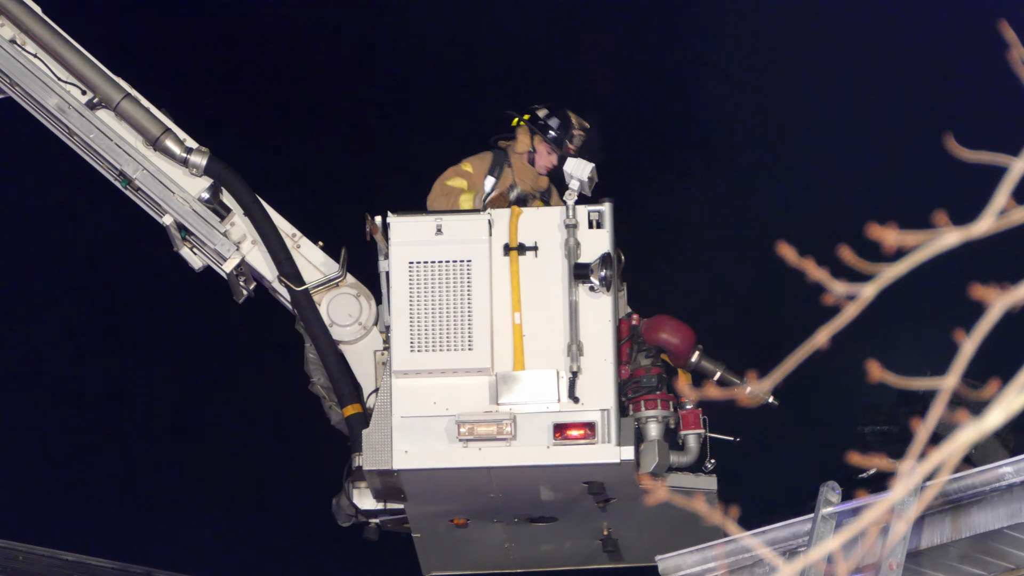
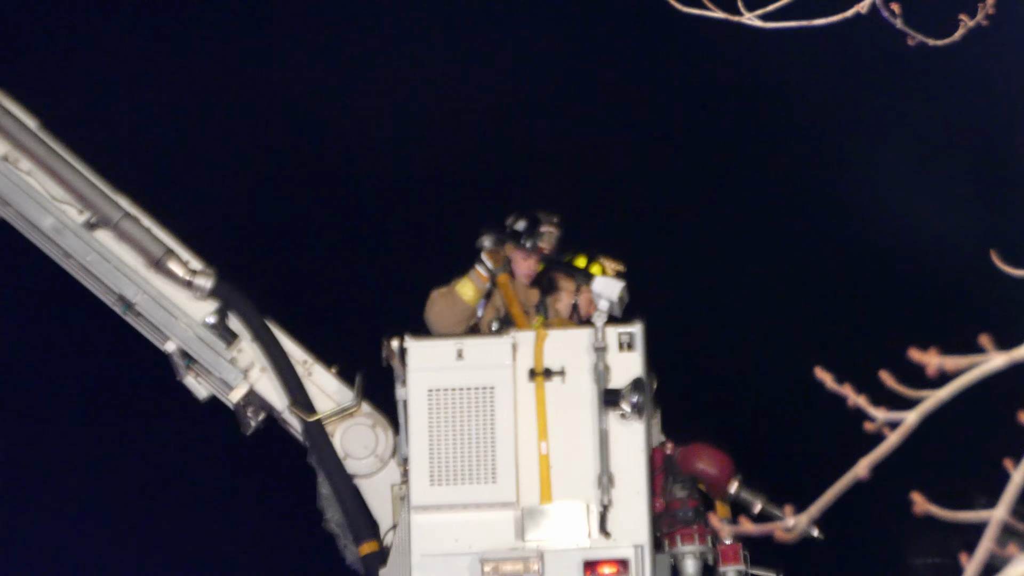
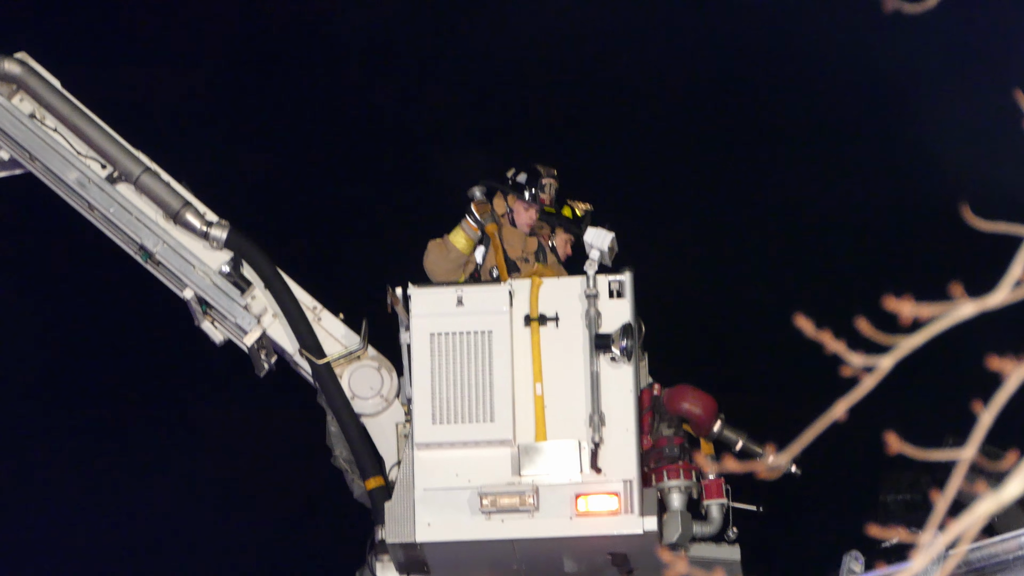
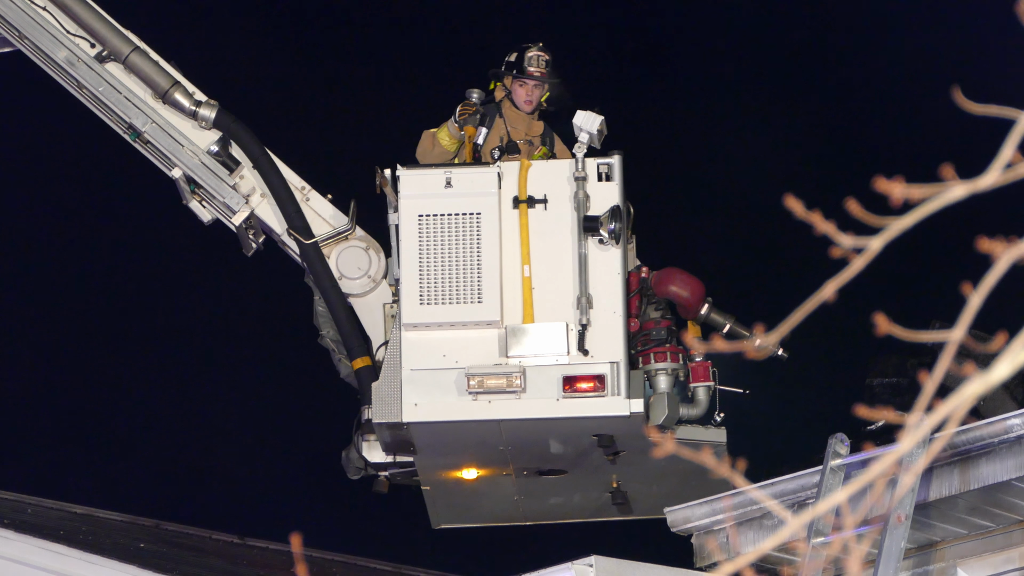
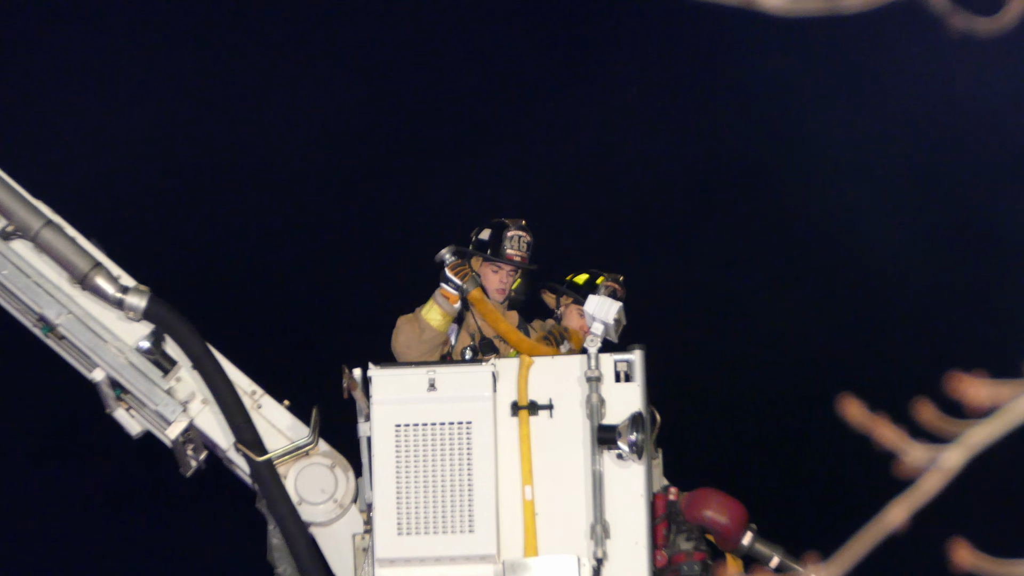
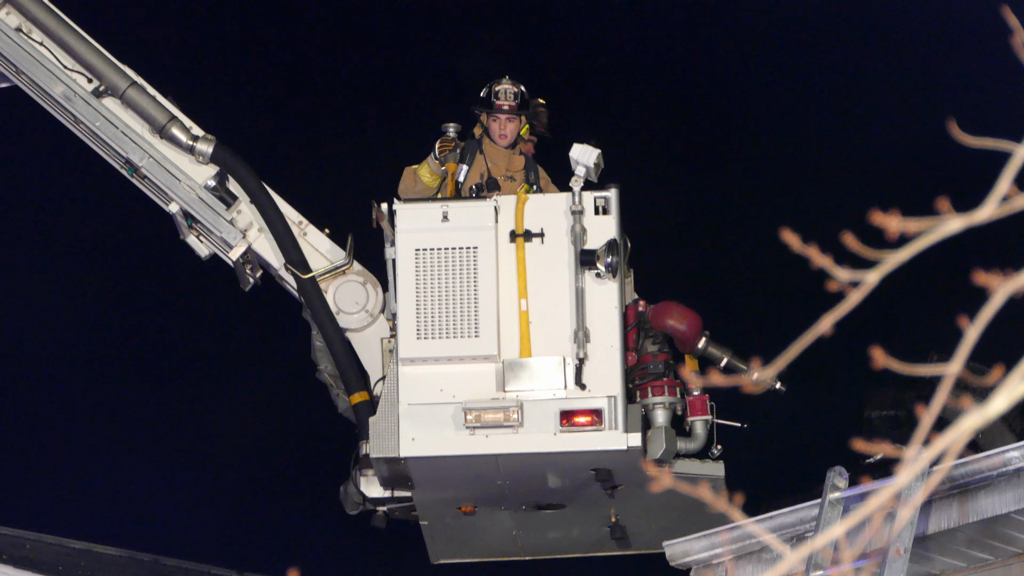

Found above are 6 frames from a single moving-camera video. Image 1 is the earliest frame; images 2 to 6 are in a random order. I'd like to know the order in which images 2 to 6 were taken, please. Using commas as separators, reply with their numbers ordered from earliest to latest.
4, 6, 3, 2, 5
